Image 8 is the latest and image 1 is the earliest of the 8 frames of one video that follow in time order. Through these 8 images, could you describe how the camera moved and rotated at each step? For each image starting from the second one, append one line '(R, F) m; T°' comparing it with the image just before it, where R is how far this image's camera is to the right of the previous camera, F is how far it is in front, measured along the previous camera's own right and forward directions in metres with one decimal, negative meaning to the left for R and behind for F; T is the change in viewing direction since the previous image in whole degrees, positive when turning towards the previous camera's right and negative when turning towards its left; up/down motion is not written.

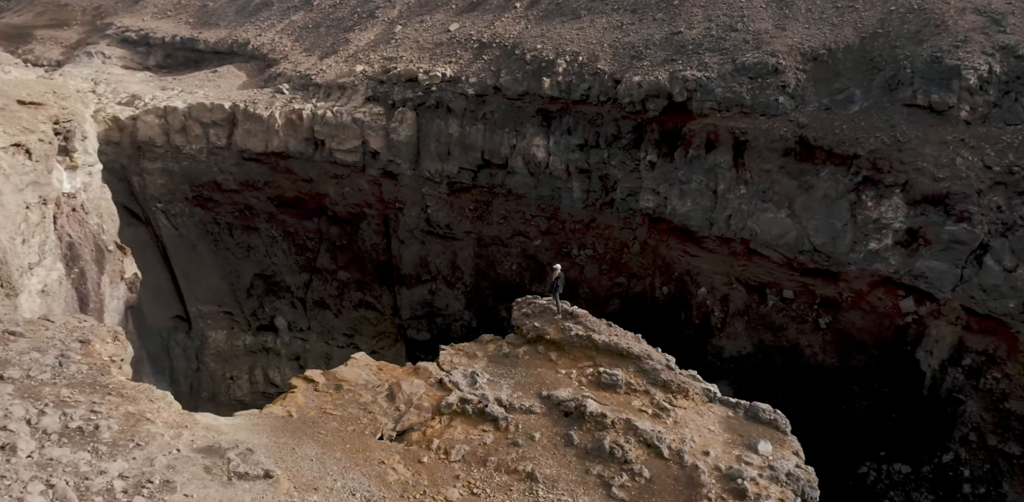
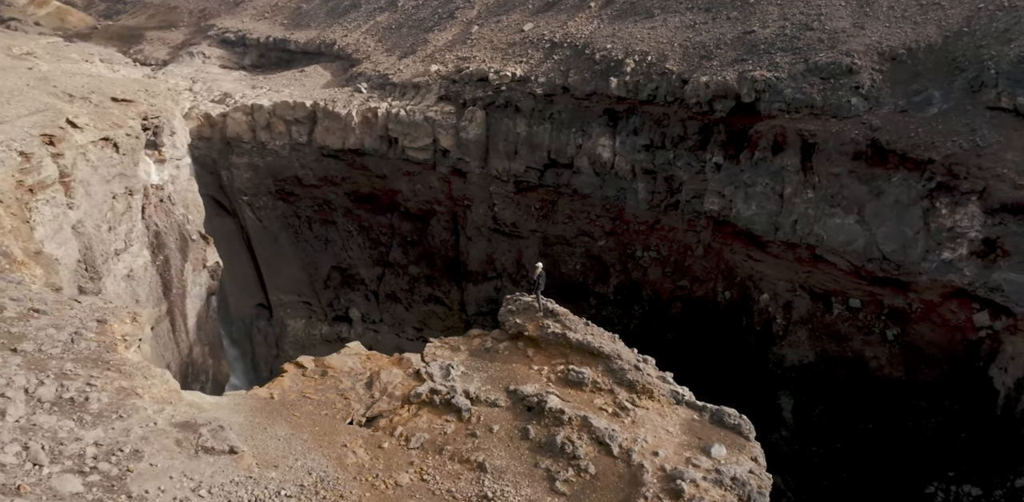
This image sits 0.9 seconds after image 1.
(+0.4, 0.0) m; -6°
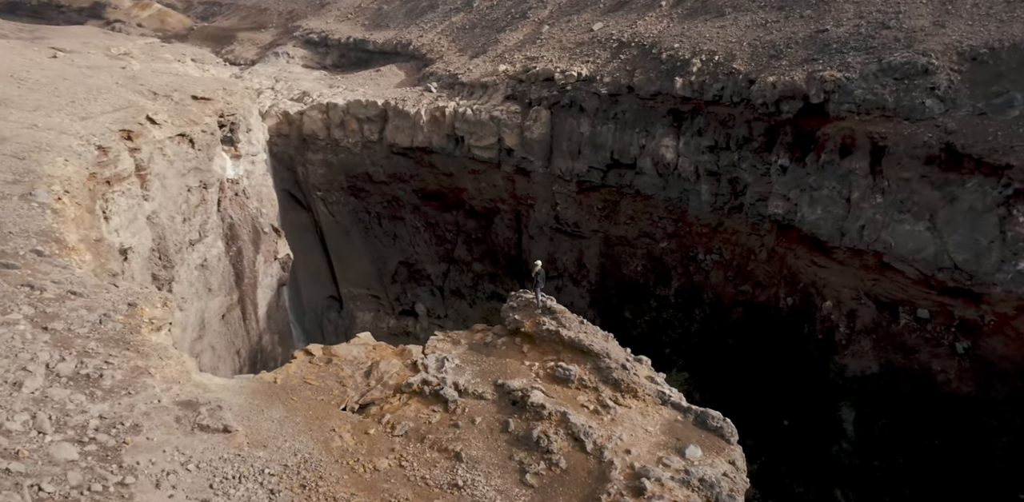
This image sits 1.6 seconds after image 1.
(+0.3, 0.0) m; -5°
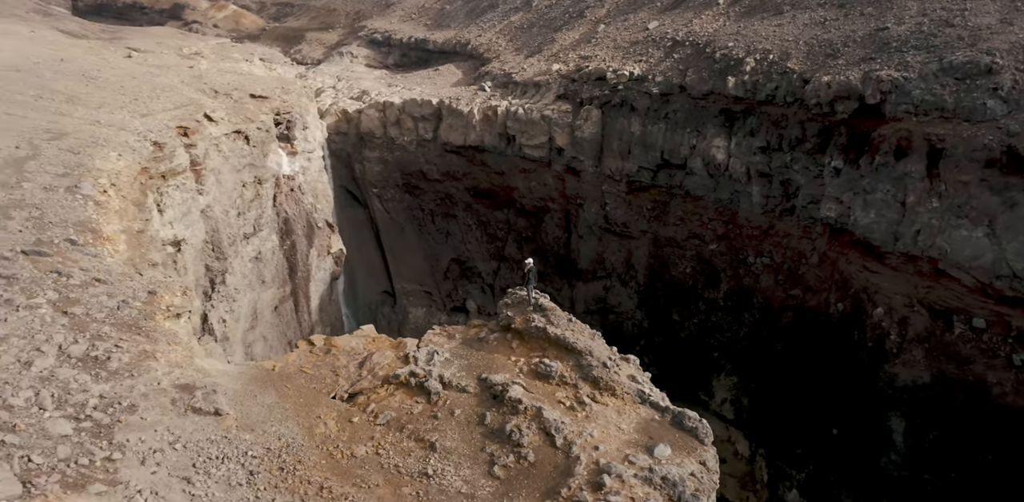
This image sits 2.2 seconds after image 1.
(+0.3, 0.0) m; -4°
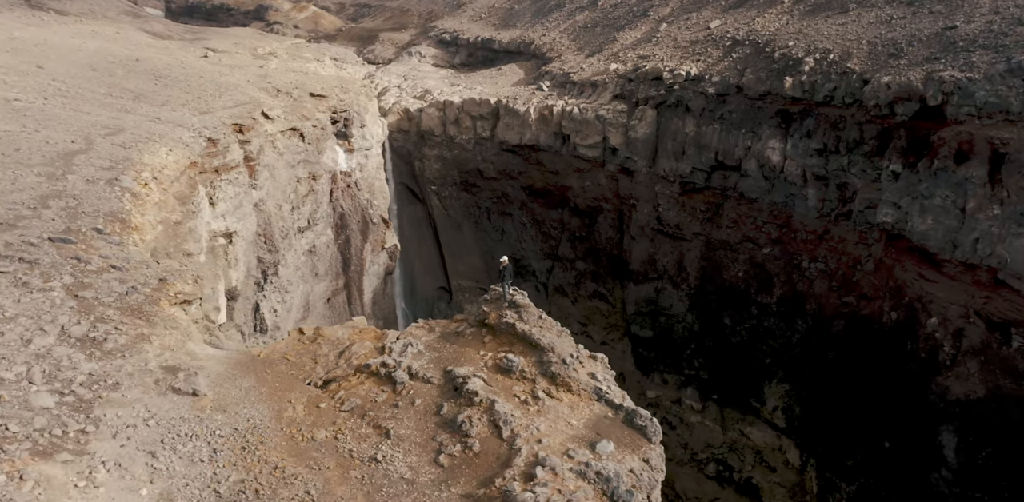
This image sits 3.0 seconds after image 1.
(+0.3, 0.0) m; -4°
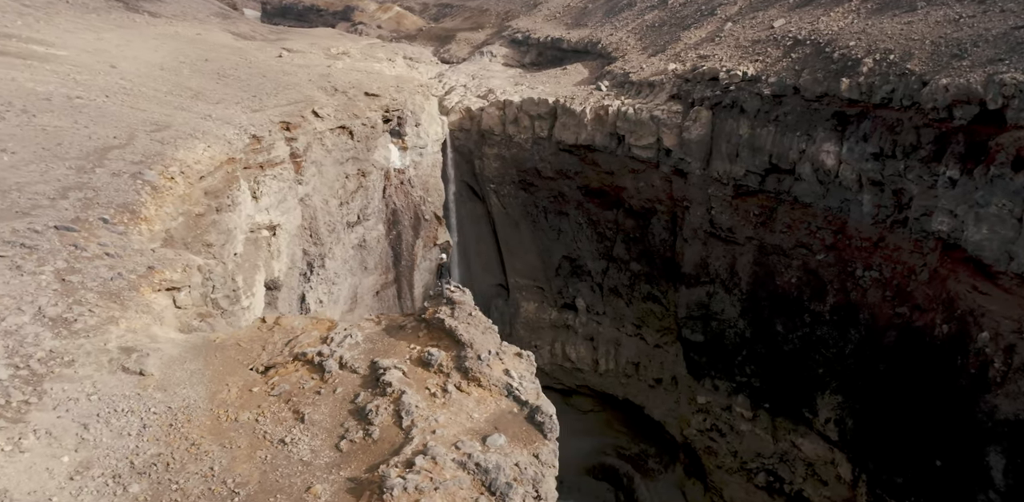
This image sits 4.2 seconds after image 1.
(+0.5, -0.1) m; -5°
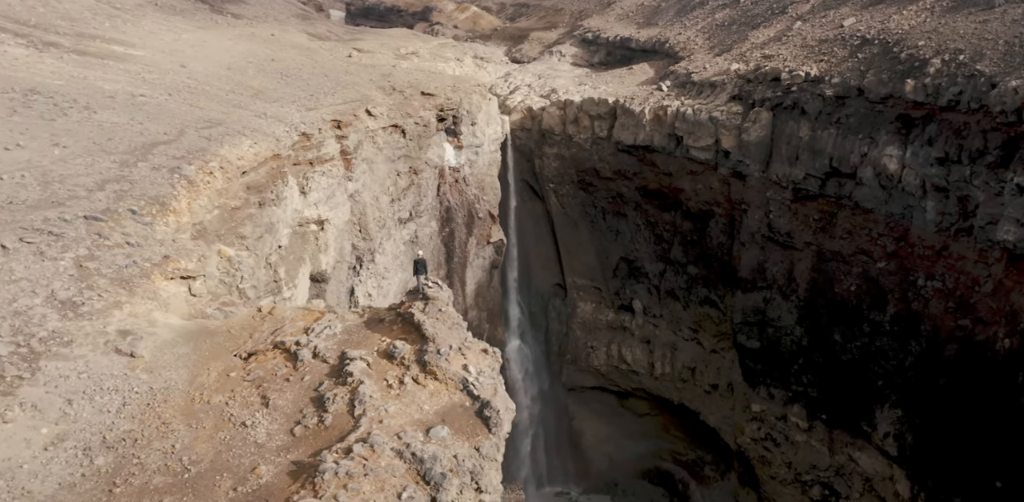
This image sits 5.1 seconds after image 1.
(+0.4, -0.1) m; -5°
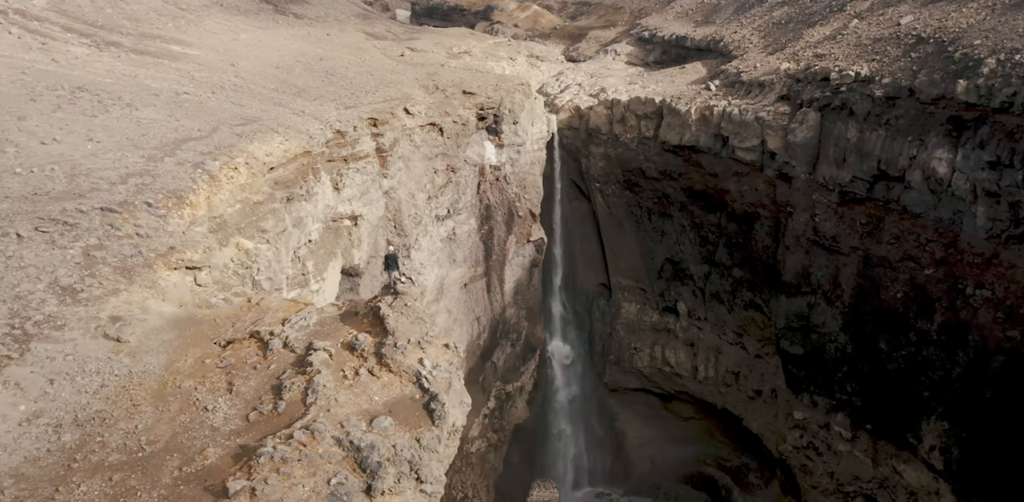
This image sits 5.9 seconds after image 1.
(+0.4, -0.1) m; -4°
